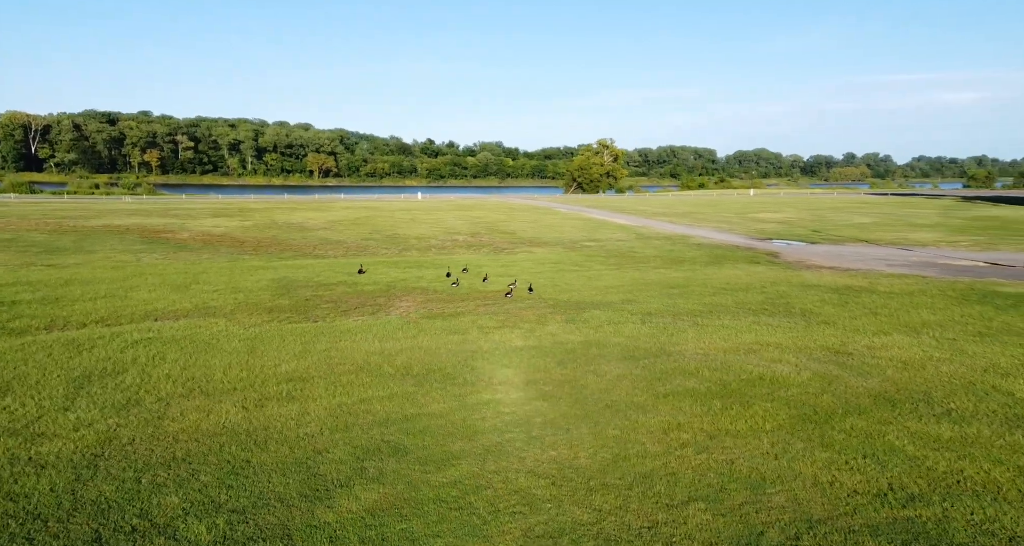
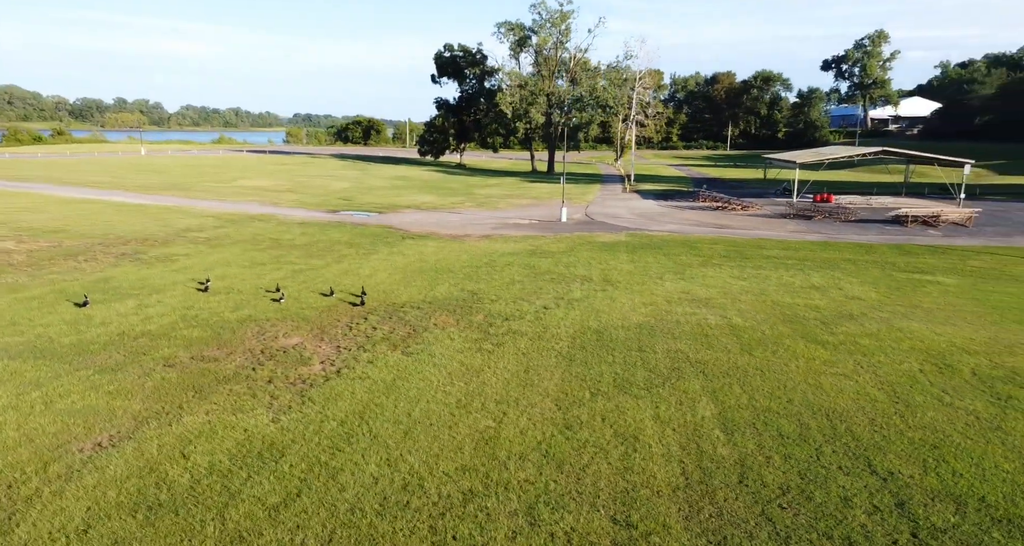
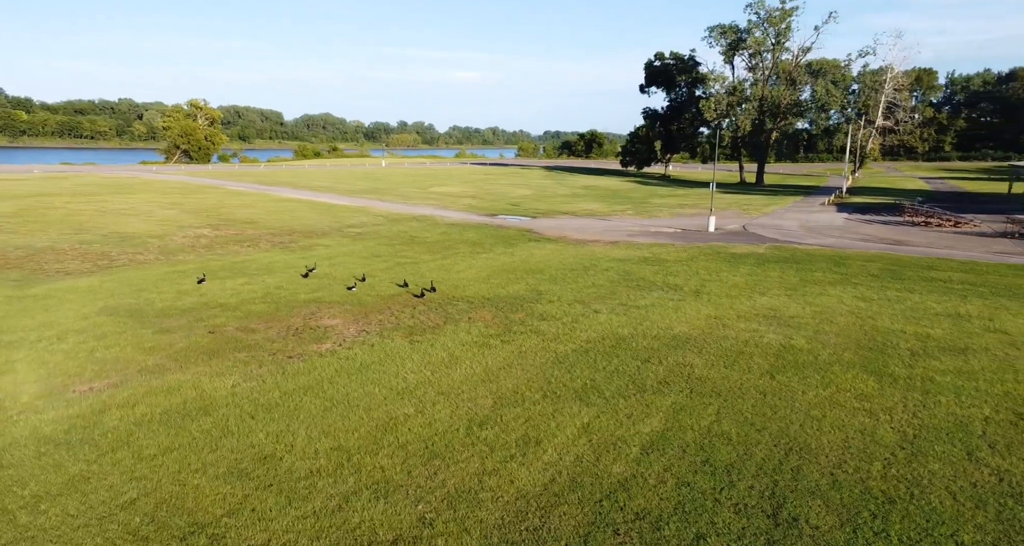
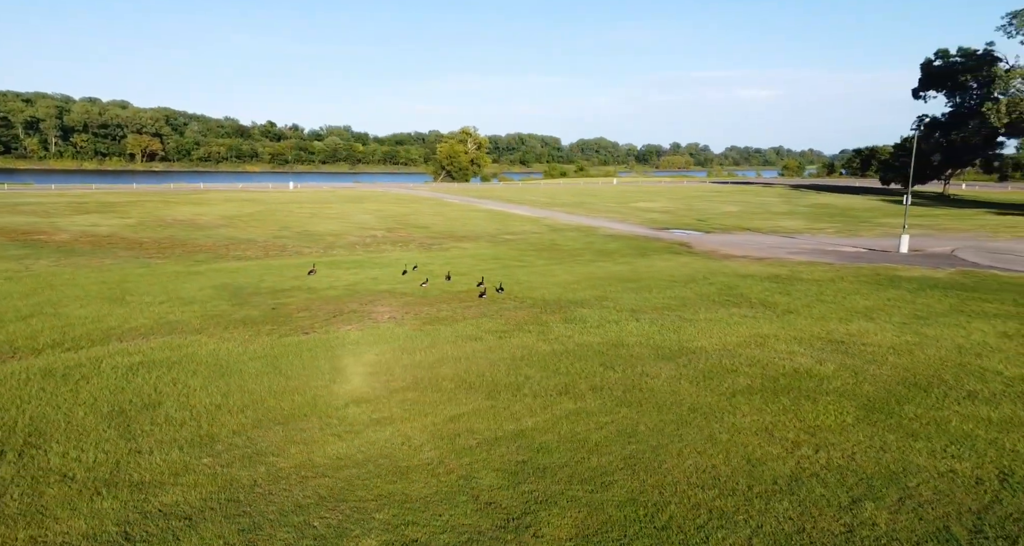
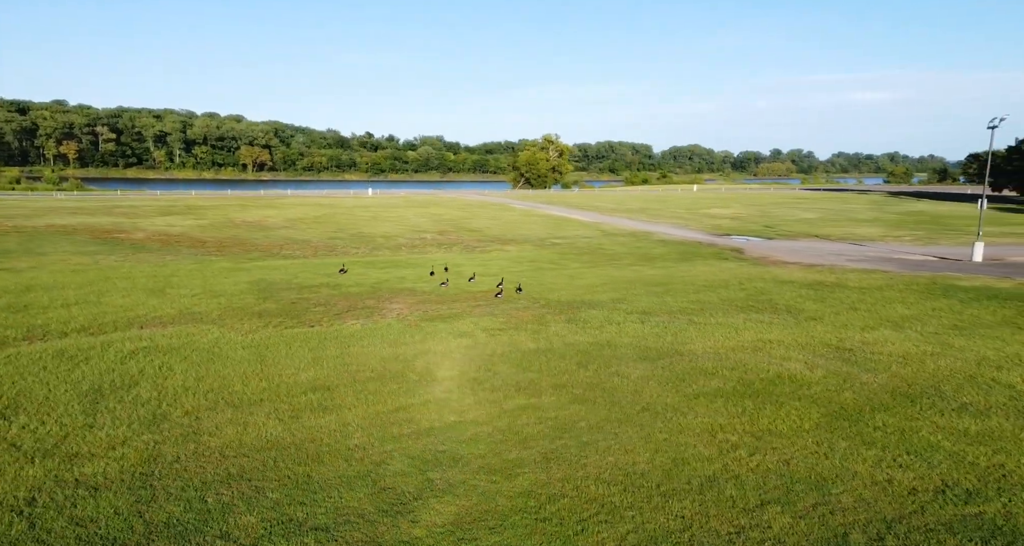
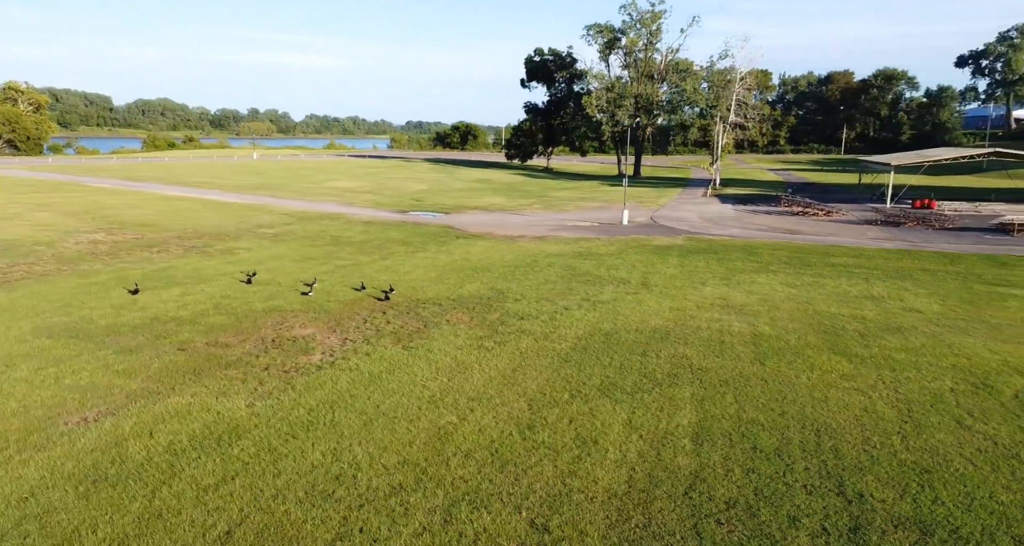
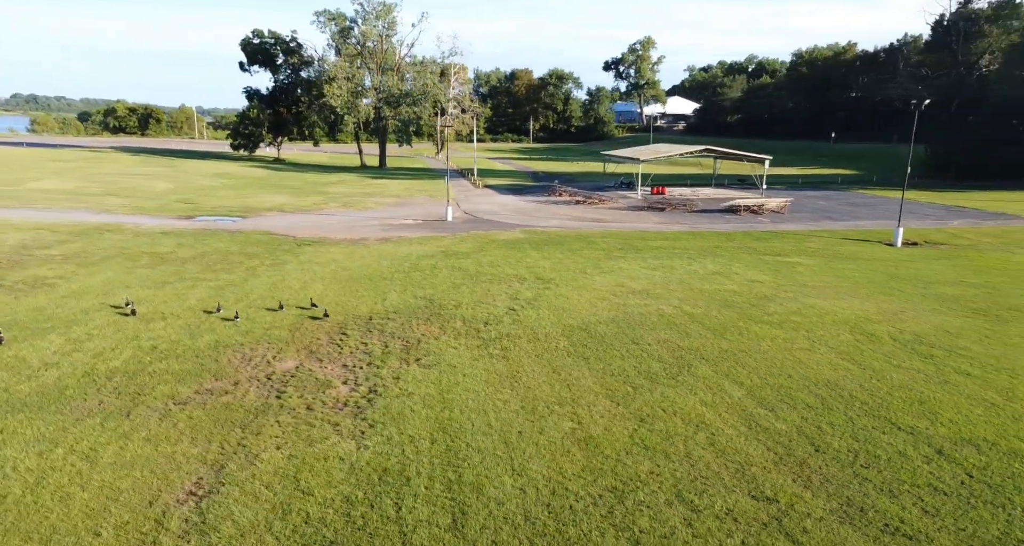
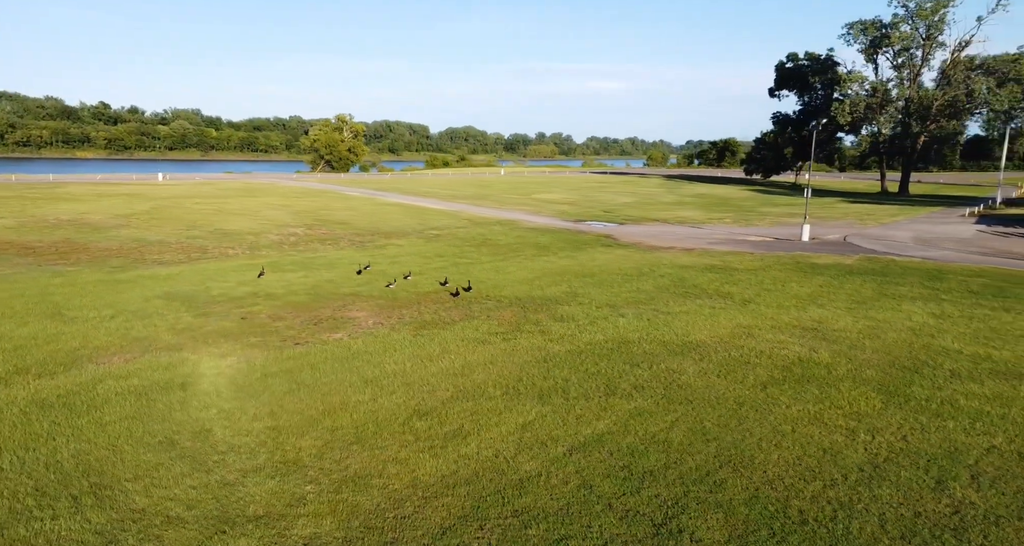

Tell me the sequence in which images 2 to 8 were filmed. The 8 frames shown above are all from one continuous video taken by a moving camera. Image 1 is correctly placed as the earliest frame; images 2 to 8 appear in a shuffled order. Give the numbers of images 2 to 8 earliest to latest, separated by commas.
5, 4, 8, 3, 6, 2, 7
